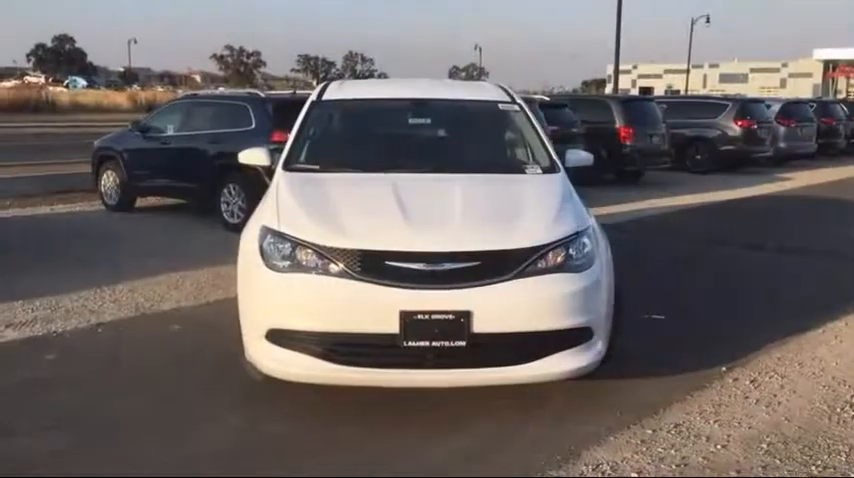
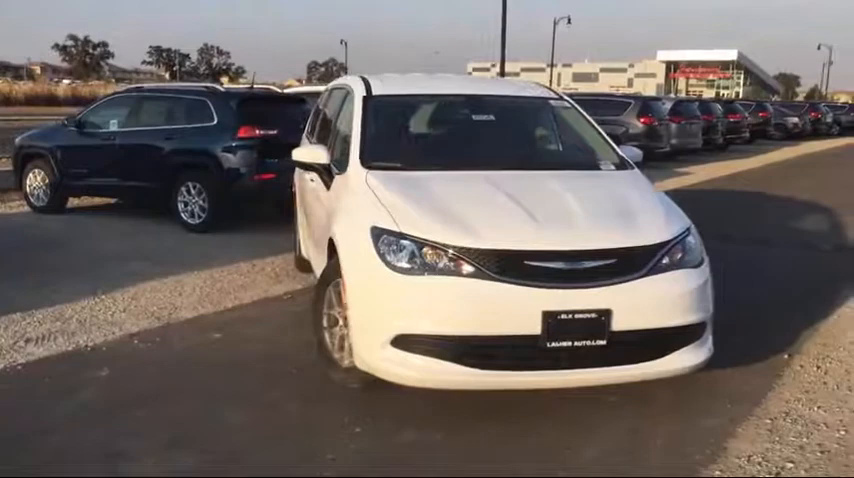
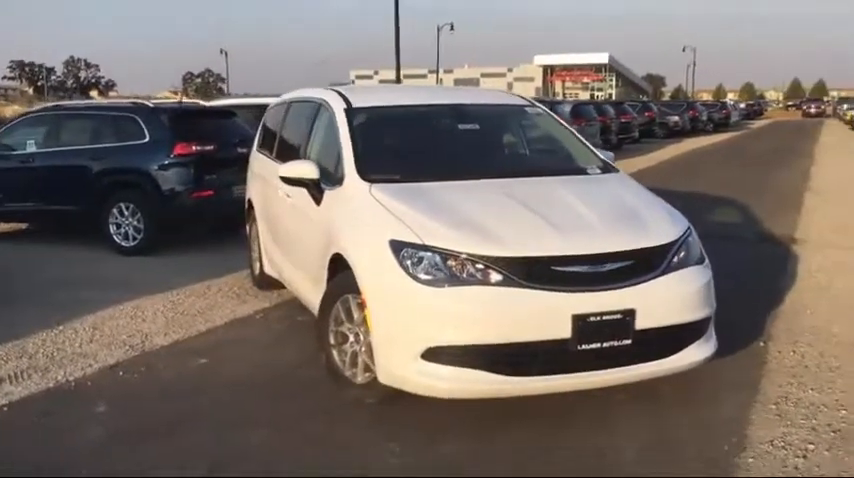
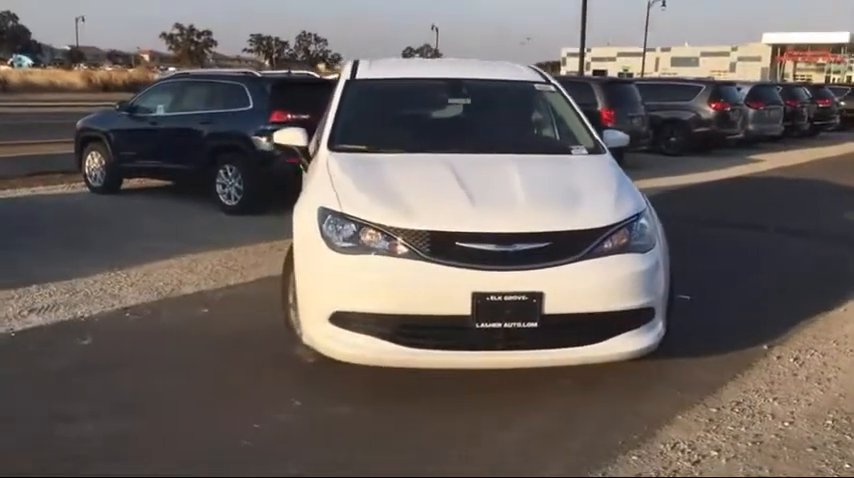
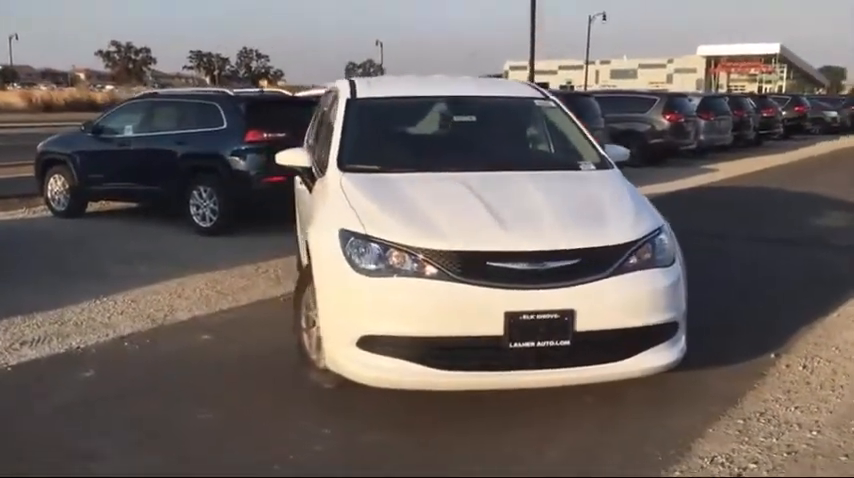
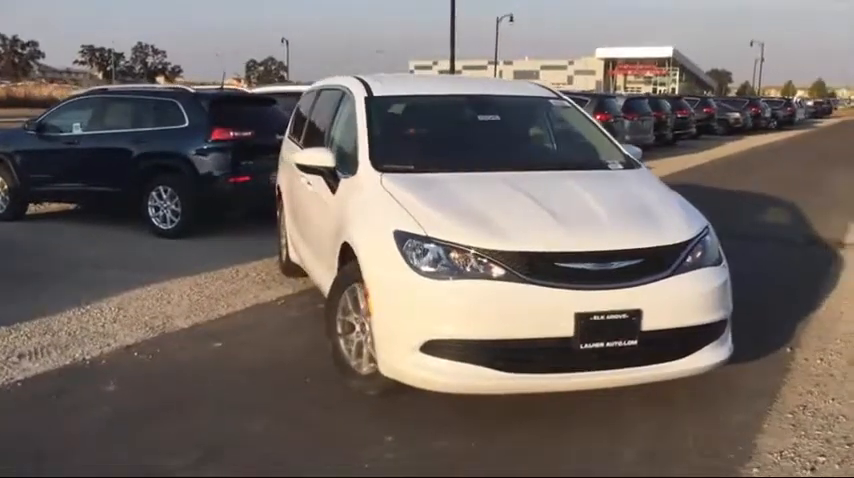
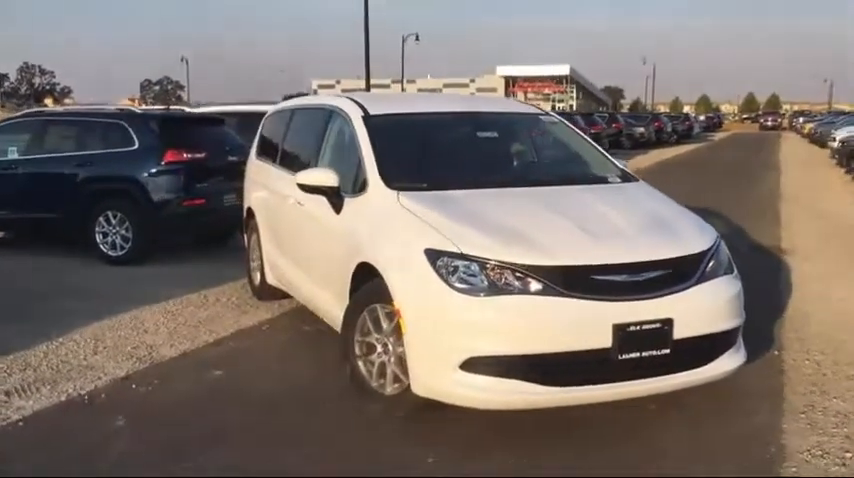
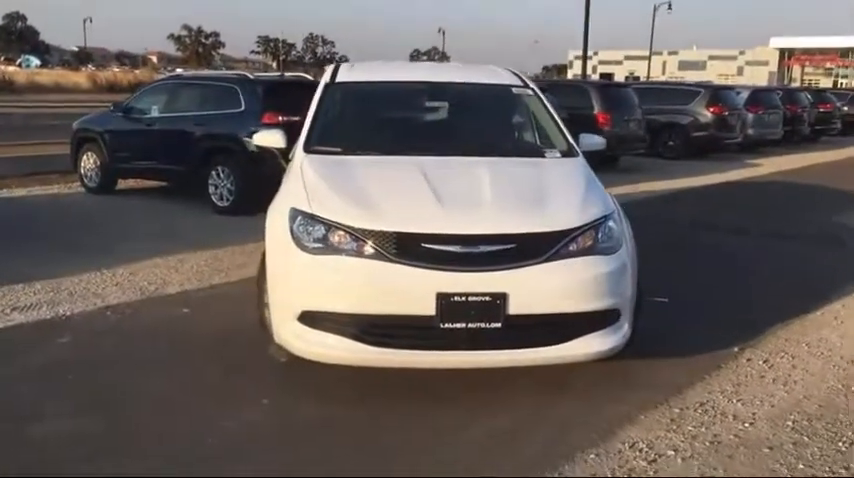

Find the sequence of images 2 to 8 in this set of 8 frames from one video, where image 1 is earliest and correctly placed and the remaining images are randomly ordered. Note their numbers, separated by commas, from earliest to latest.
8, 4, 5, 2, 6, 3, 7
